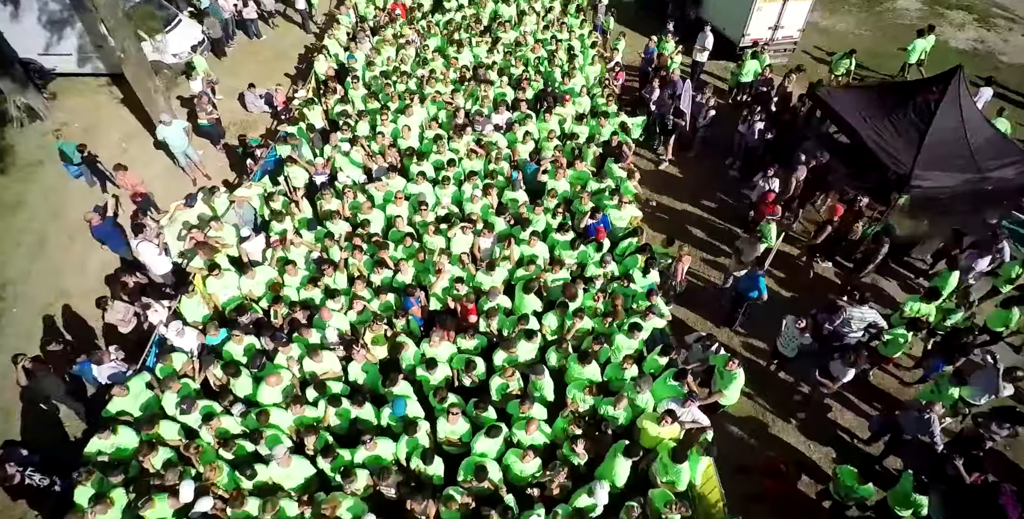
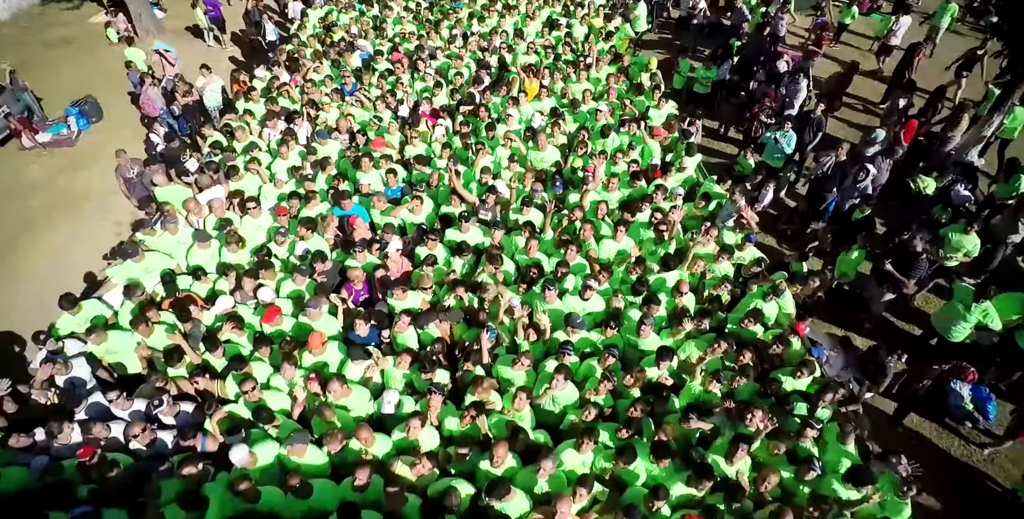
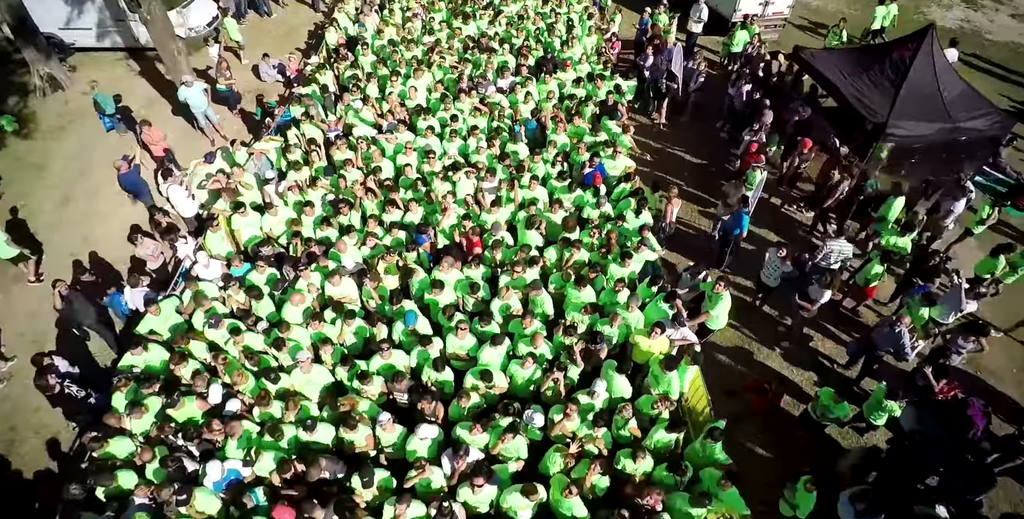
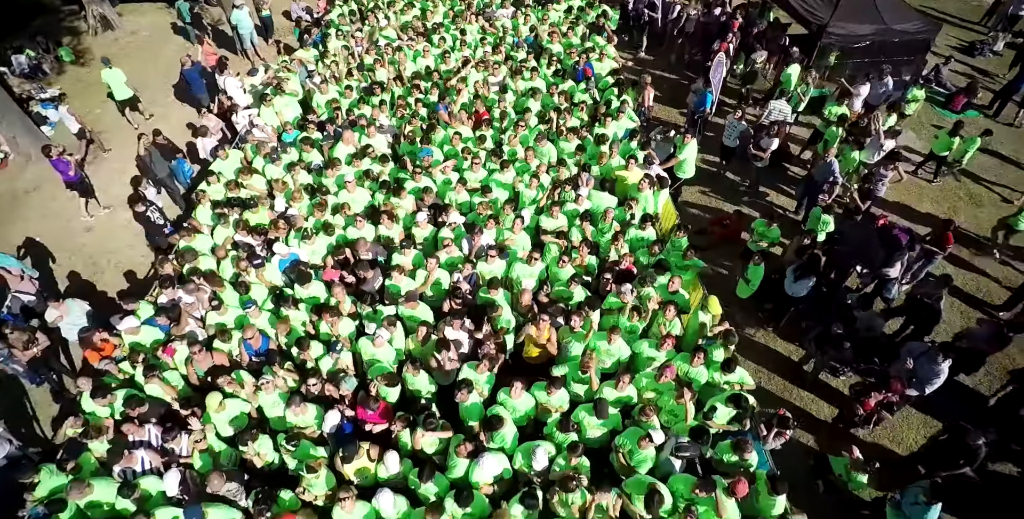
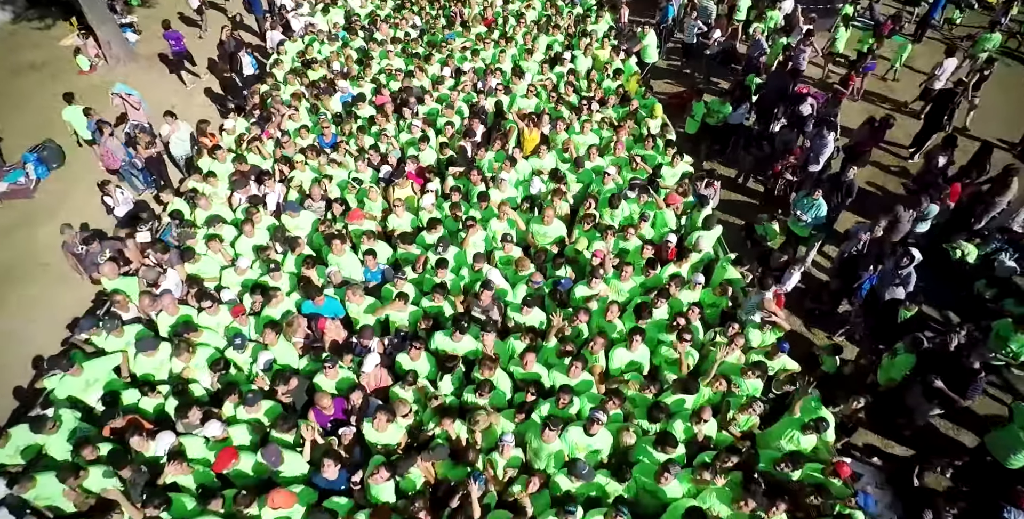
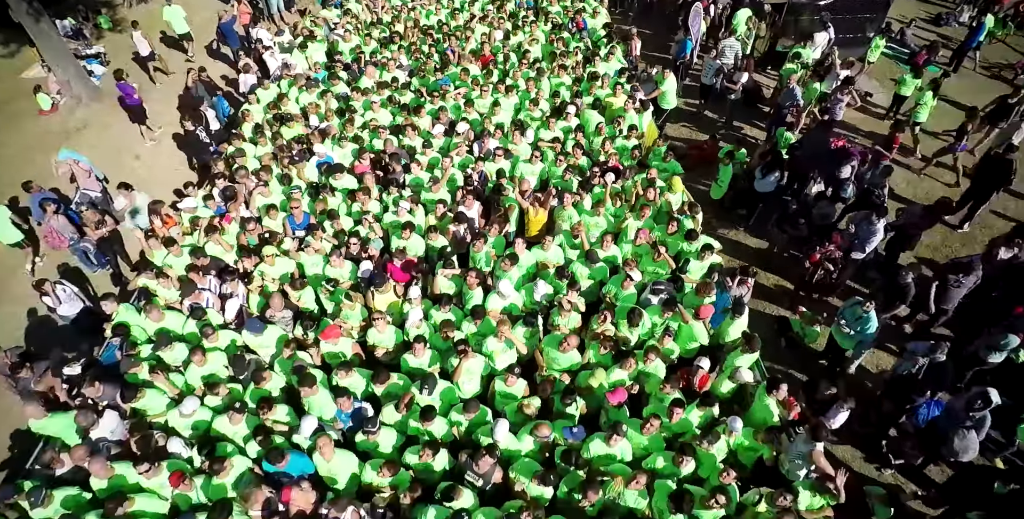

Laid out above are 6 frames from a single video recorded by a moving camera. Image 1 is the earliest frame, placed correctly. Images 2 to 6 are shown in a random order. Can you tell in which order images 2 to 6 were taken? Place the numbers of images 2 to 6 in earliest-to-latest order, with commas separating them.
3, 4, 6, 5, 2
